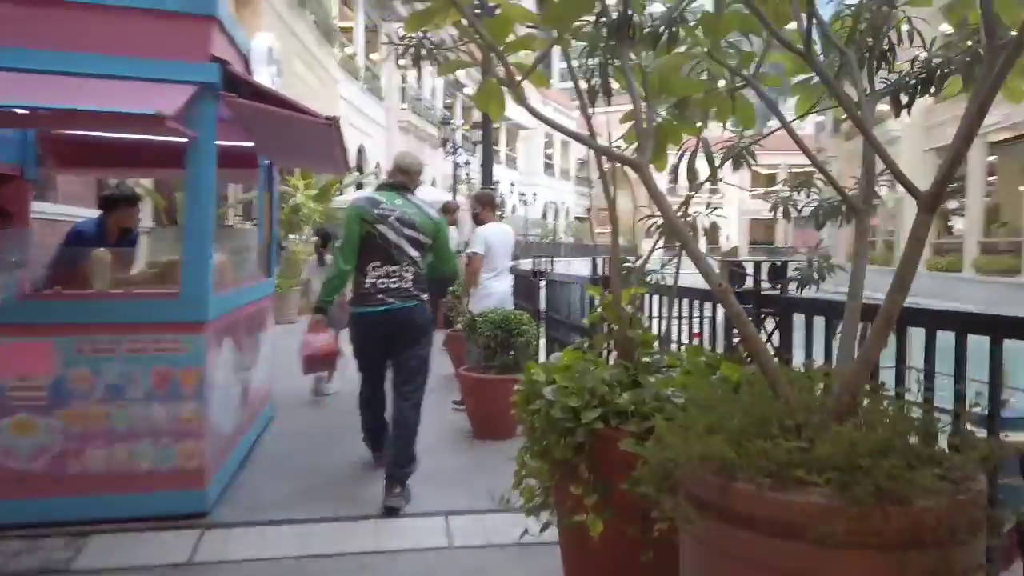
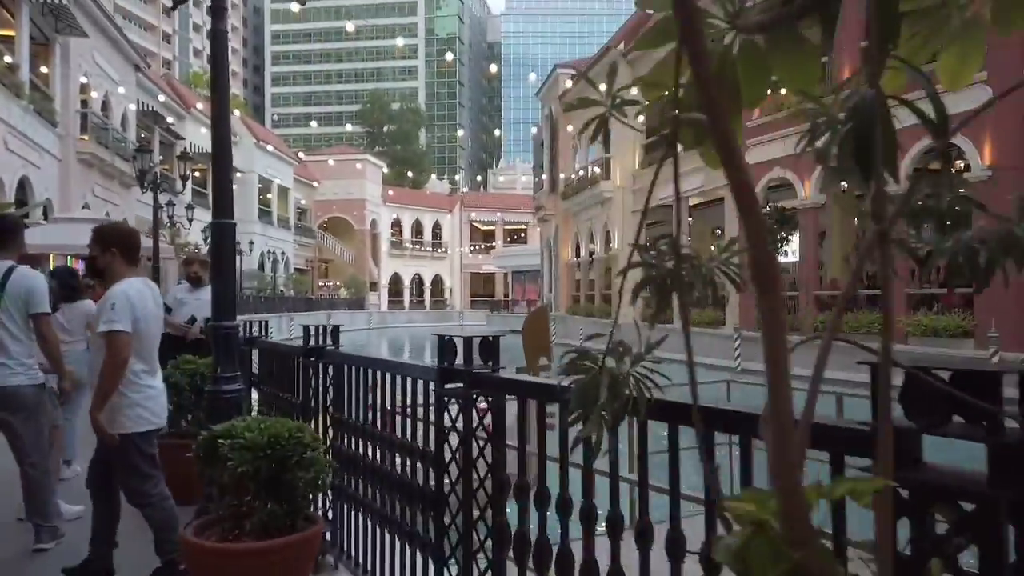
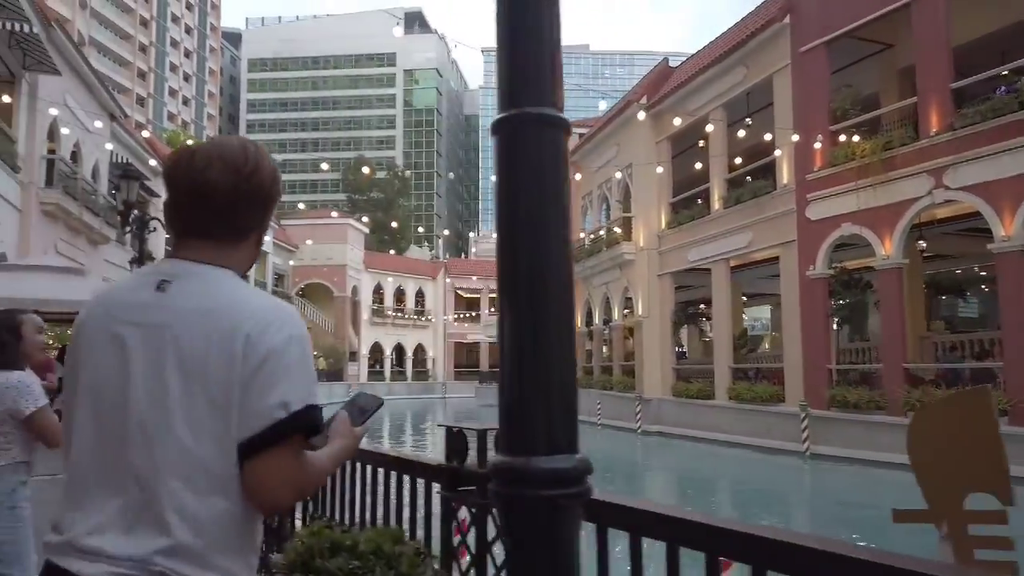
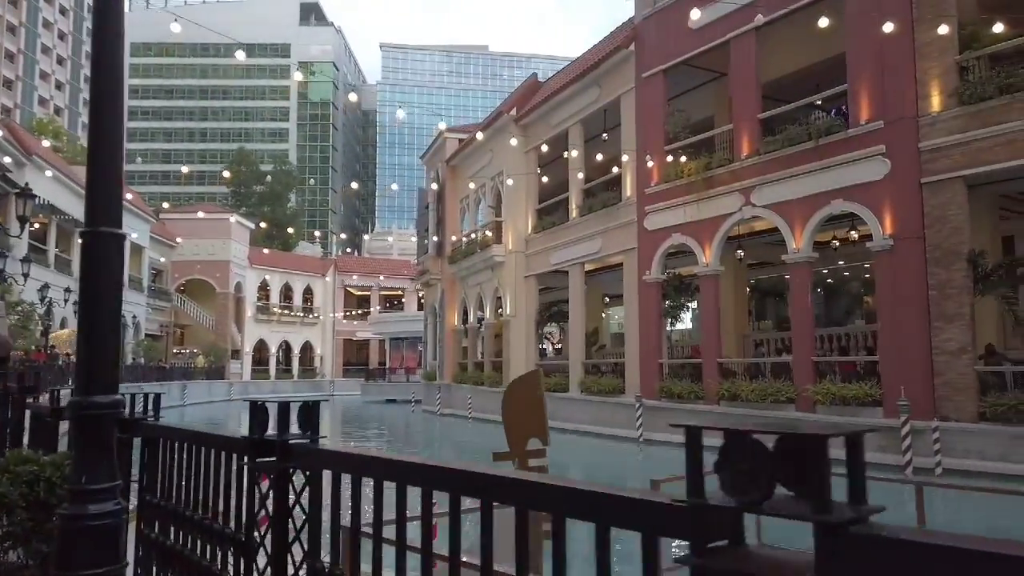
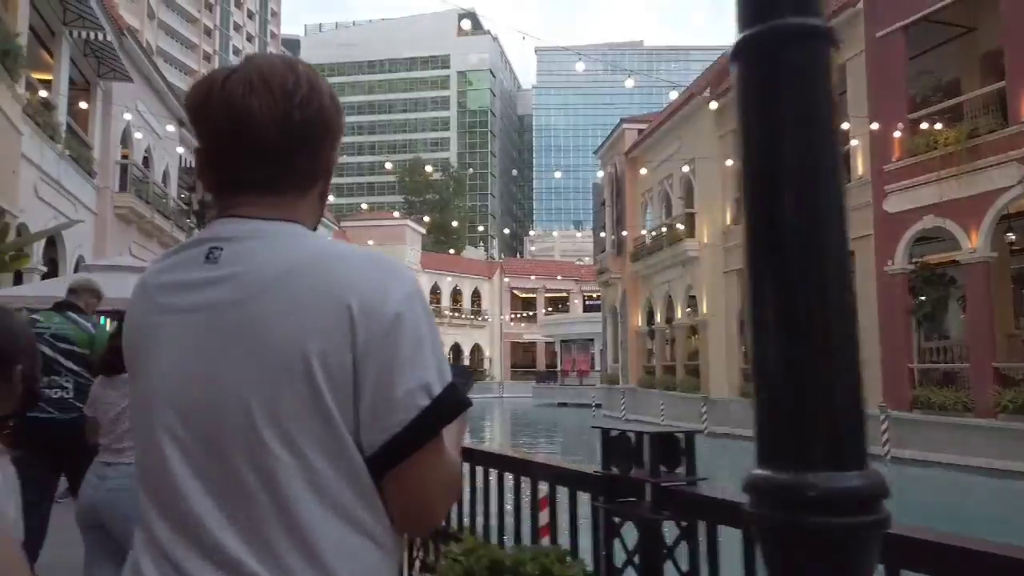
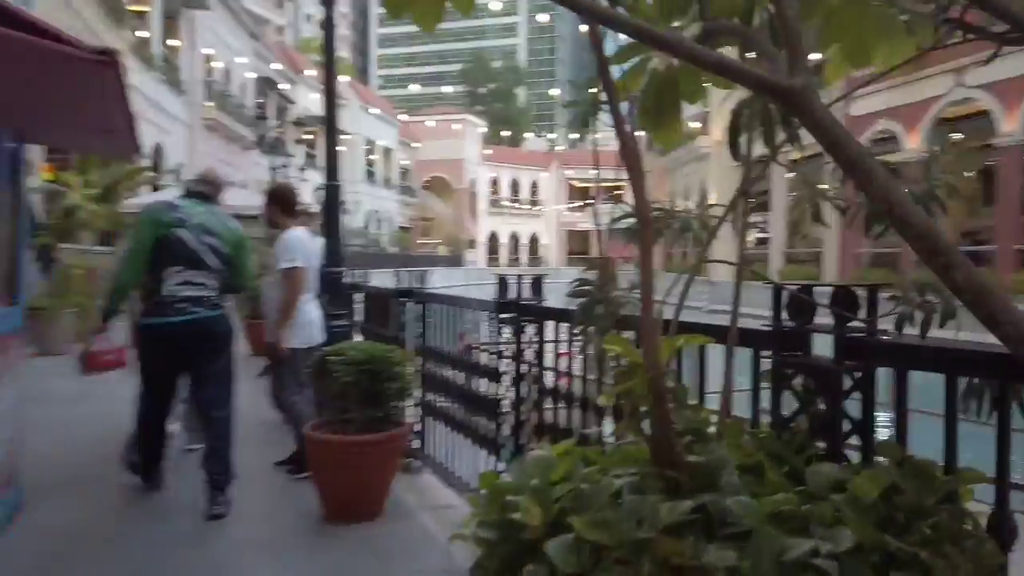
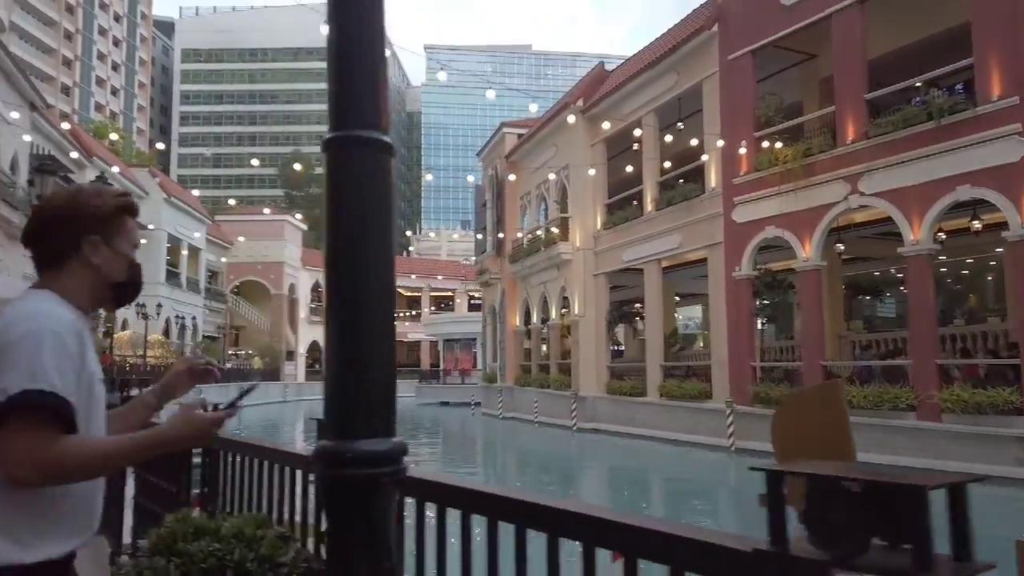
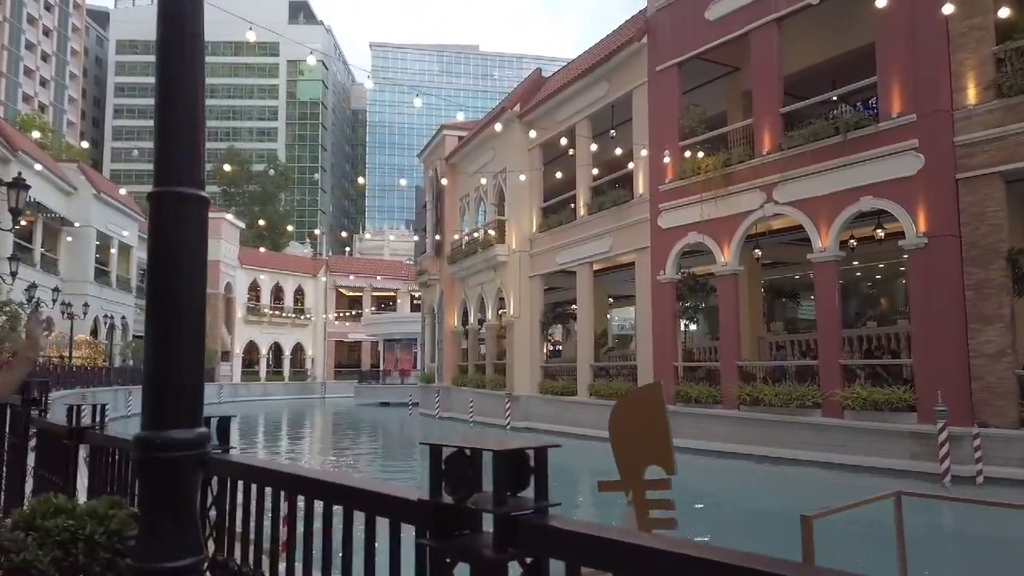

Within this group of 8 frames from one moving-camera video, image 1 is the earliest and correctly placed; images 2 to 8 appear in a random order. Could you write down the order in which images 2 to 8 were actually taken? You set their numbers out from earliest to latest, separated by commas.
6, 2, 4, 8, 7, 3, 5
